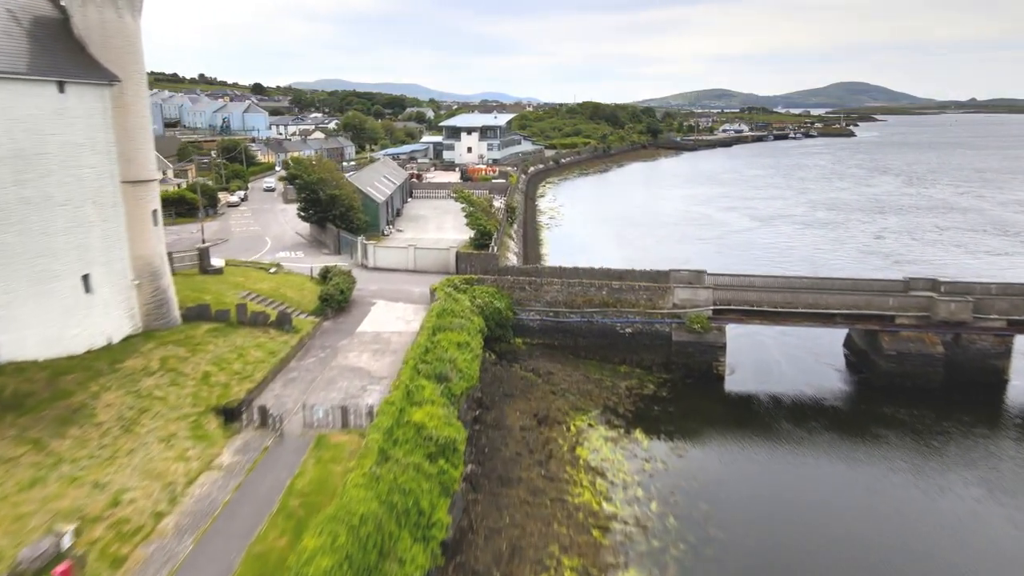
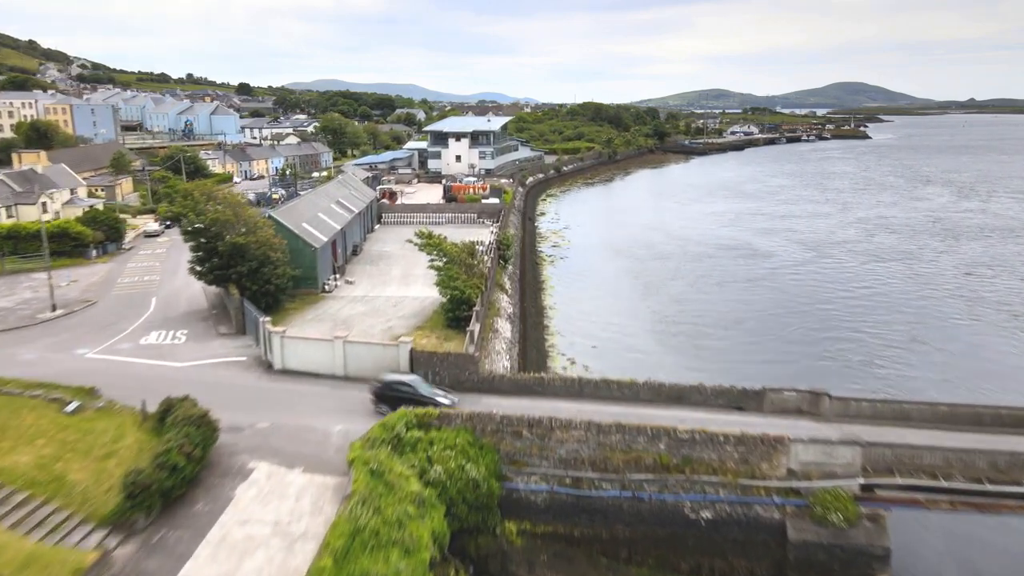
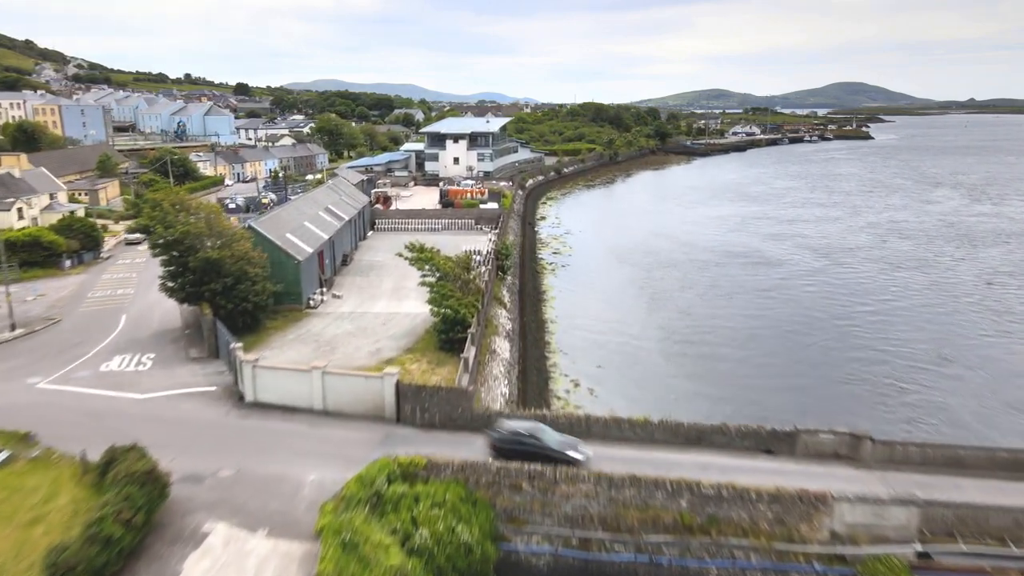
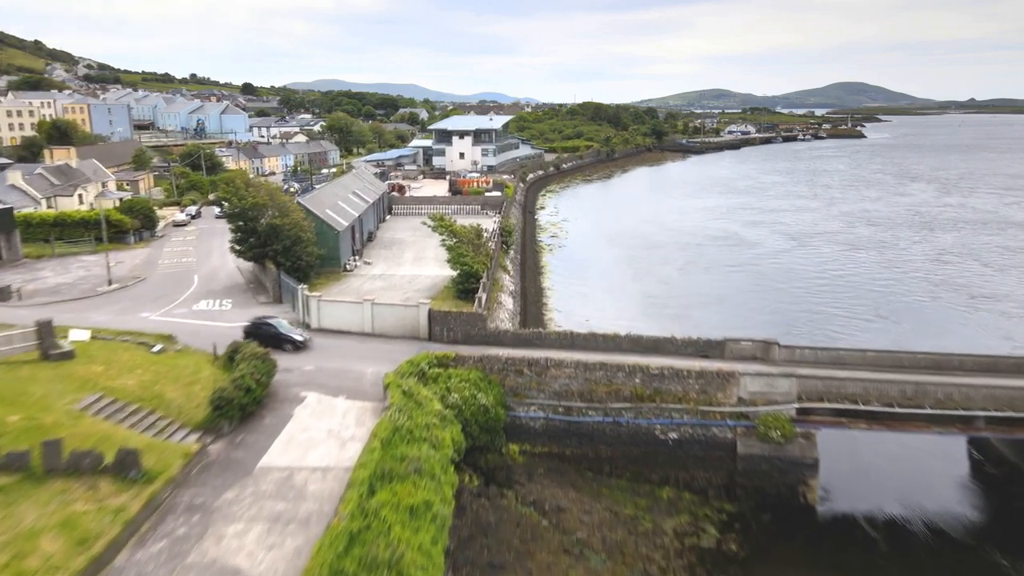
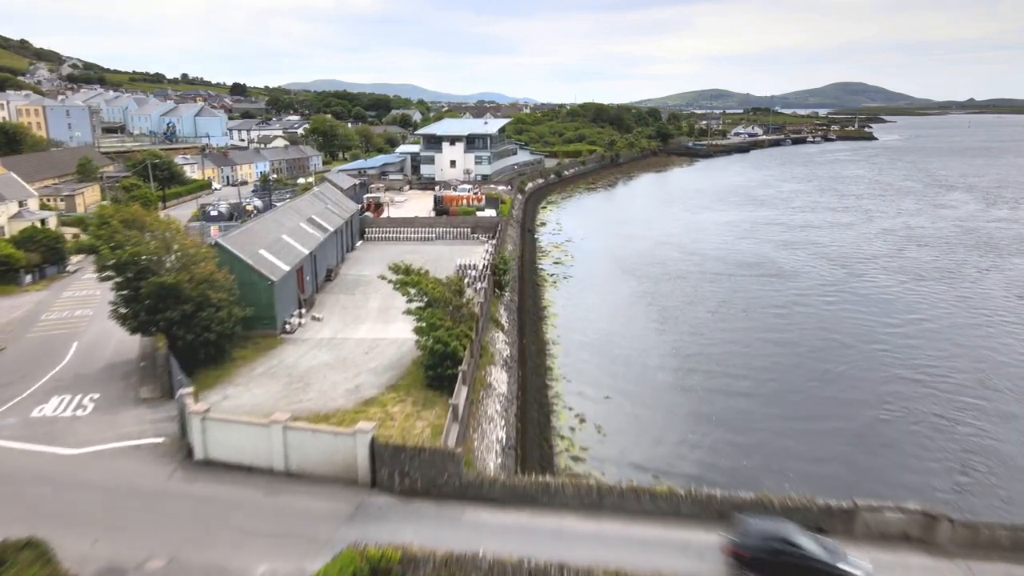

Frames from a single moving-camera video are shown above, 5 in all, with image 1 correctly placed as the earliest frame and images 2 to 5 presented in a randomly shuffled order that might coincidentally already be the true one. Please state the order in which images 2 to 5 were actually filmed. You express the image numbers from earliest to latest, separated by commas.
4, 2, 3, 5
